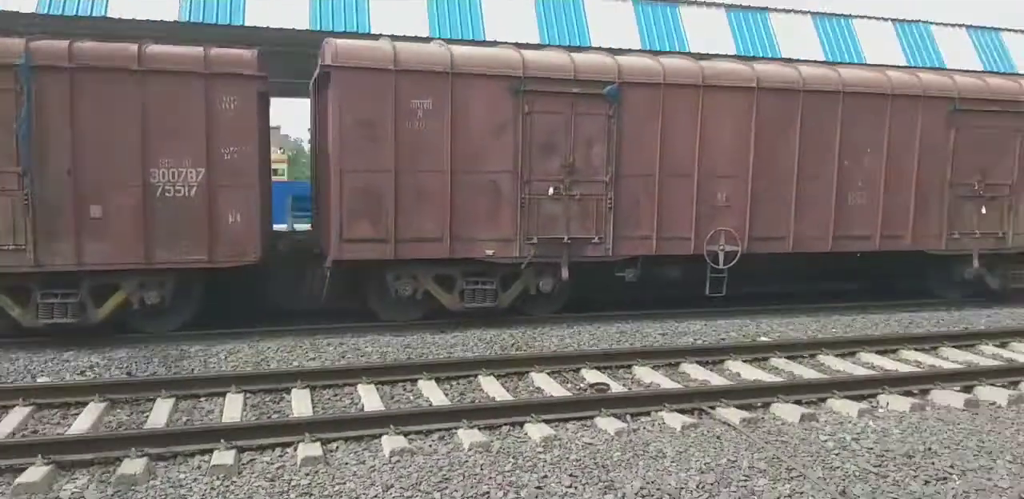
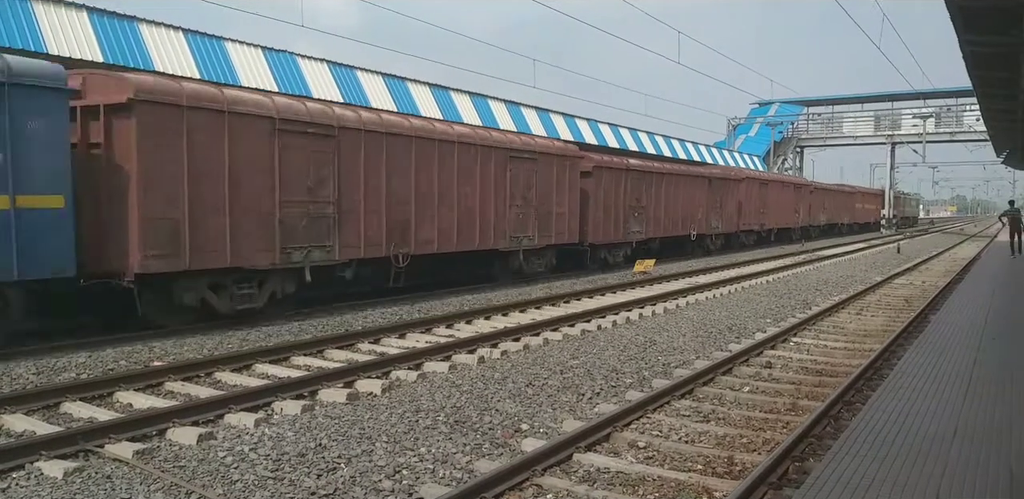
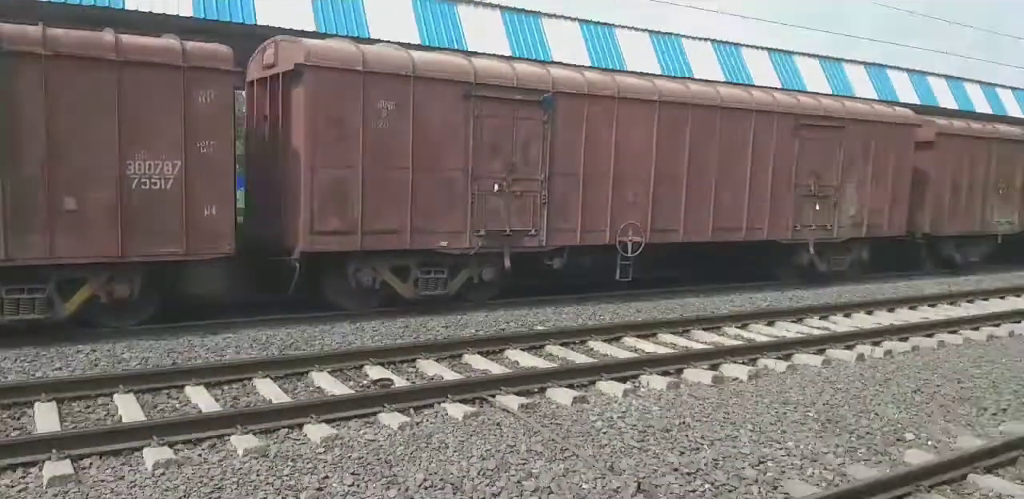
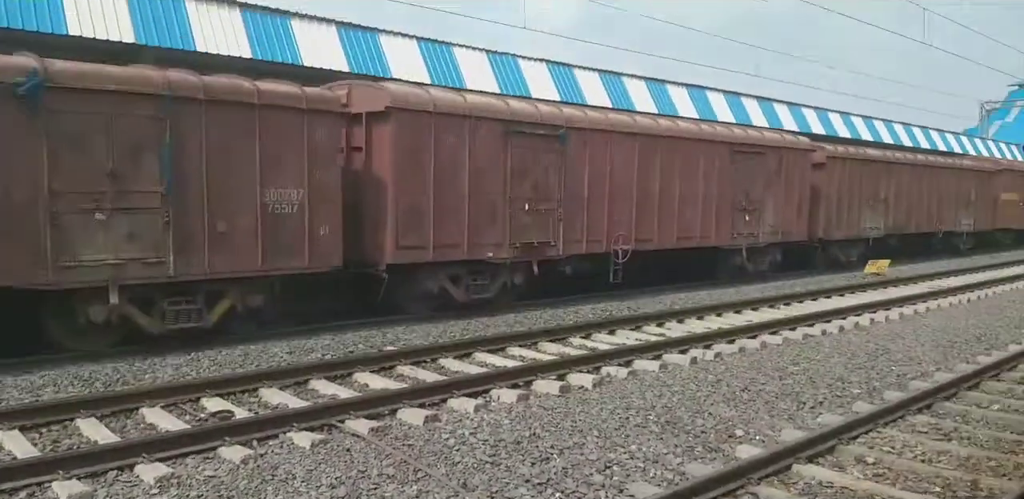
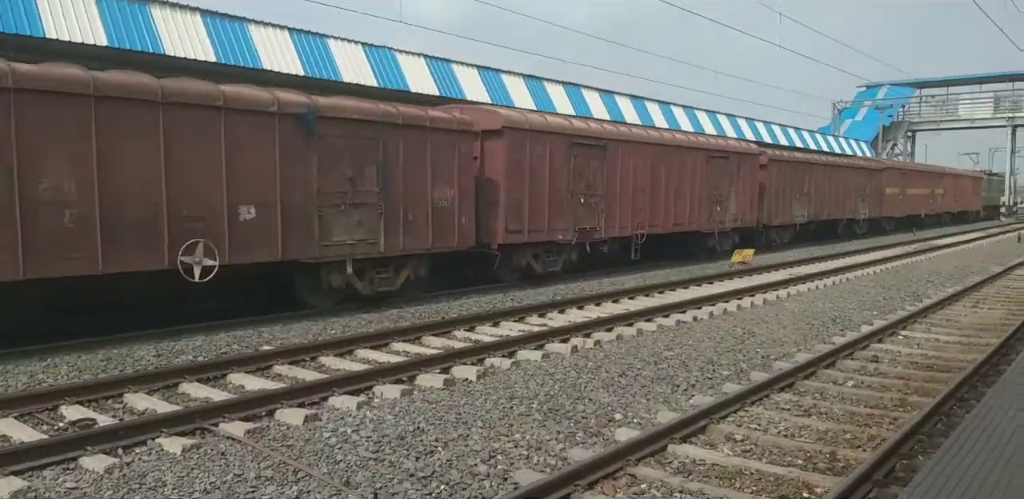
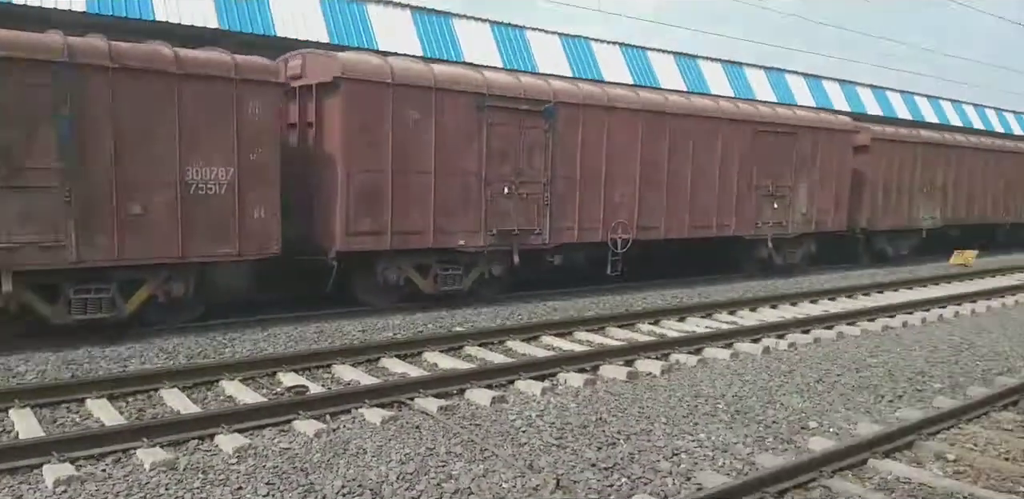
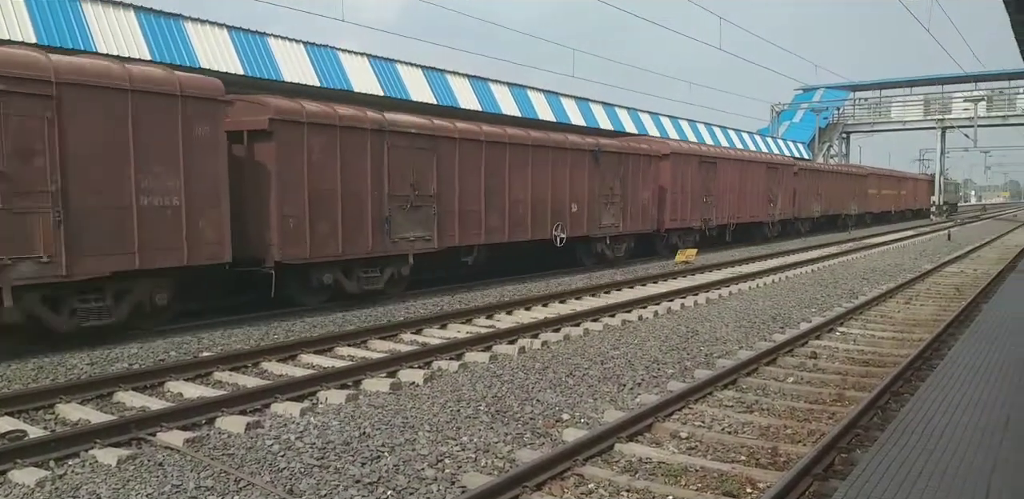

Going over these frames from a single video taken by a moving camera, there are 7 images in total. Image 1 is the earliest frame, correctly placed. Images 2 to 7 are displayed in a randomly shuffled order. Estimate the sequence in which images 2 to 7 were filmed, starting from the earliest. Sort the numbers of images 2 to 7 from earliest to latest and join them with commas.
3, 6, 4, 5, 7, 2
